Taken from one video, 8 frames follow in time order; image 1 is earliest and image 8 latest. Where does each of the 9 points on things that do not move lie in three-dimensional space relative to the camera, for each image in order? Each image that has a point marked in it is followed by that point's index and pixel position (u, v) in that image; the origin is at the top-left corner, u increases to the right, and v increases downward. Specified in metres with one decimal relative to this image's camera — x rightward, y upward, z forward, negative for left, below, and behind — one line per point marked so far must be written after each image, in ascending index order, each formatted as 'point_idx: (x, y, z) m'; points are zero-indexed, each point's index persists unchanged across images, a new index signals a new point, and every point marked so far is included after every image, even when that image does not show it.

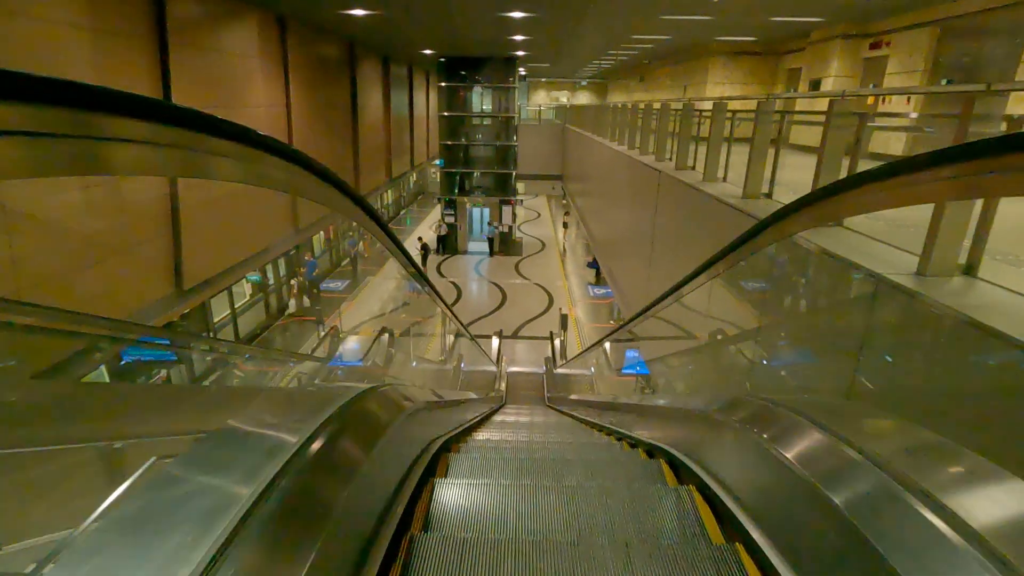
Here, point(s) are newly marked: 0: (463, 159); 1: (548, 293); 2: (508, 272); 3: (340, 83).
0: (-1.6, +4.4, +18.3) m
1: (+1.0, -0.1, +14.5) m
2: (-0.2, +0.5, +16.2) m
3: (-3.6, +4.3, +11.4) m
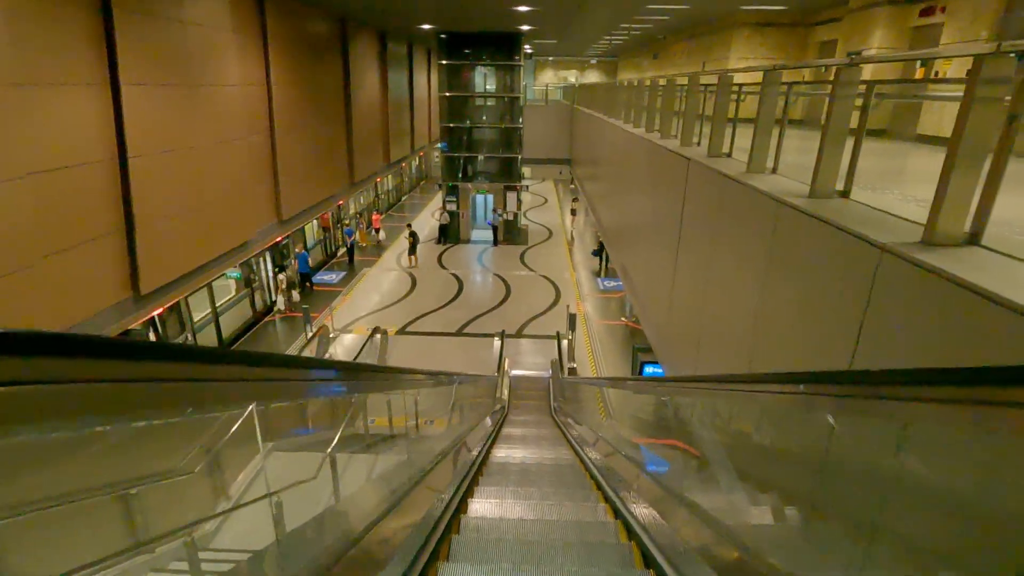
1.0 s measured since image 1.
0: (-1.5, +4.7, +17.4) m
1: (+1.1, +0.1, +13.7) m
2: (0.0, +0.8, +15.5) m
3: (-3.6, +4.4, +10.6) m
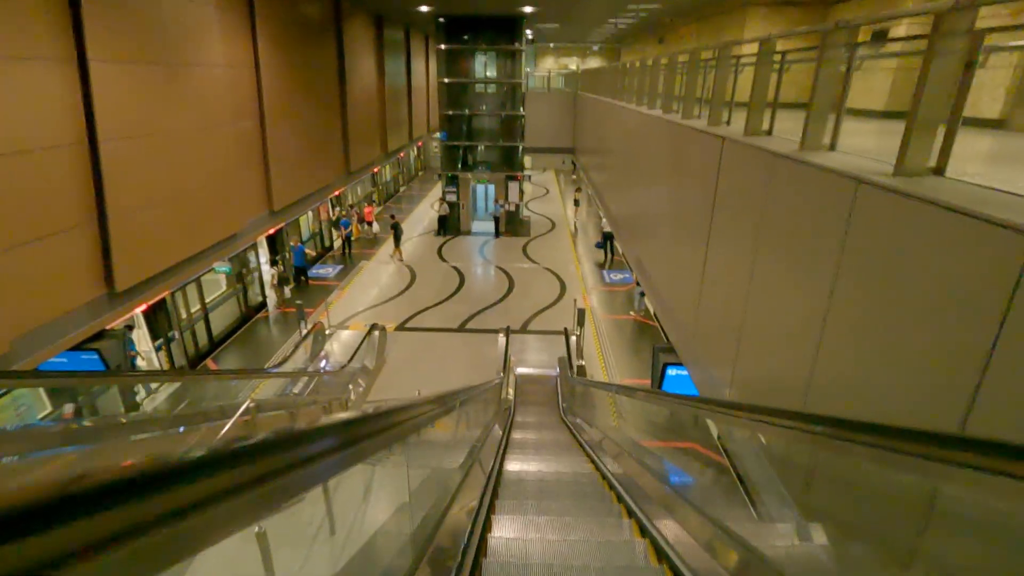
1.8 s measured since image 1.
0: (-1.4, +4.9, +16.9) m
1: (+1.2, +0.3, +13.3) m
2: (+0.1, +1.0, +15.0) m
3: (-3.5, +4.6, +10.1) m
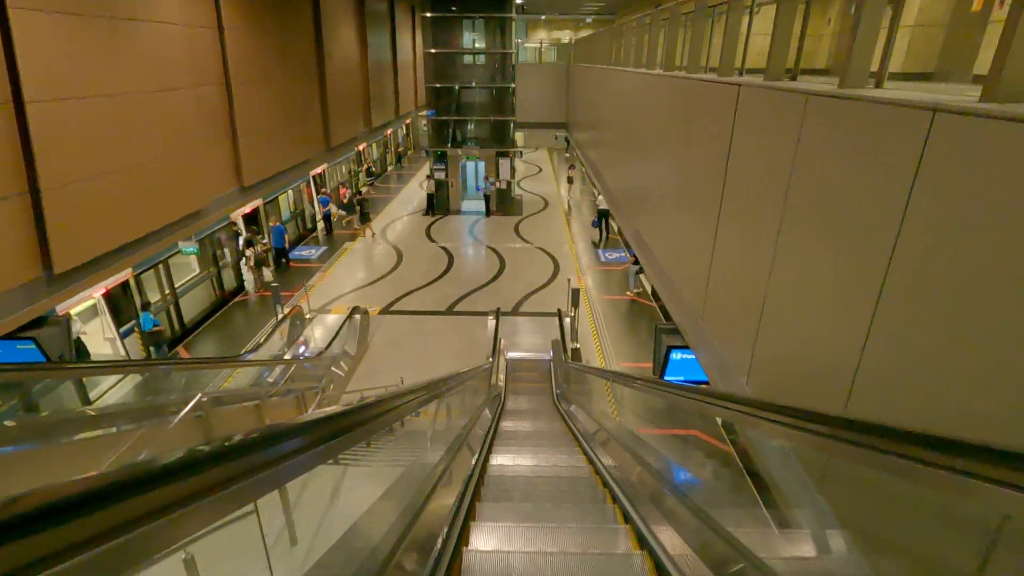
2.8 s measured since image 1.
0: (-1.7, +5.5, +16.3) m
1: (+1.0, +0.7, +12.8) m
2: (-0.2, +1.5, +14.5) m
3: (-3.7, +4.9, +9.4) m
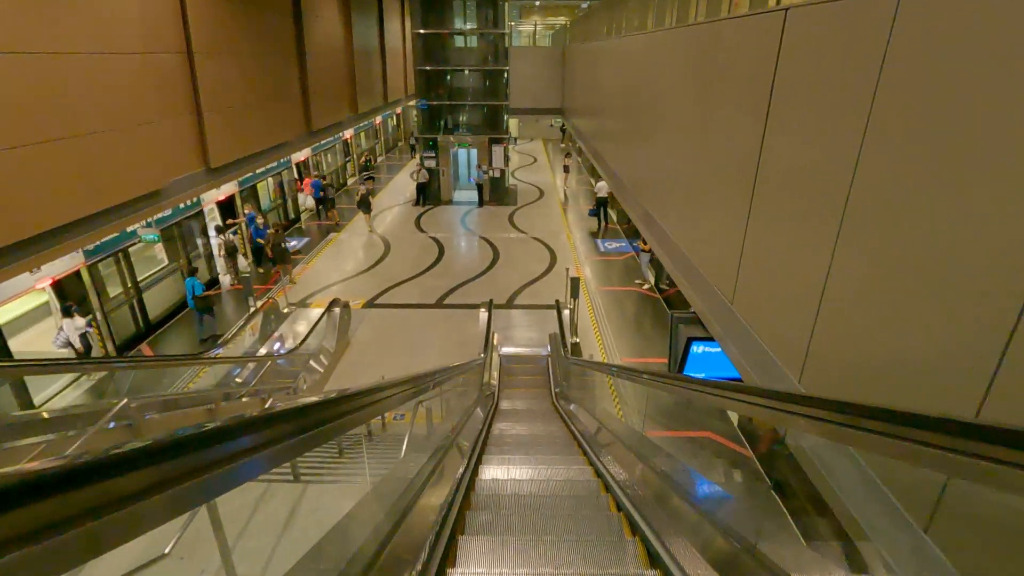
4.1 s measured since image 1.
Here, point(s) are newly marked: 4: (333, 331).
0: (-1.9, +5.6, +15.6) m
1: (+0.8, +0.9, +12.2) m
2: (-0.3, +1.6, +13.9) m
3: (-3.8, +5.0, +8.7) m
4: (-2.7, -0.6, +8.0) m
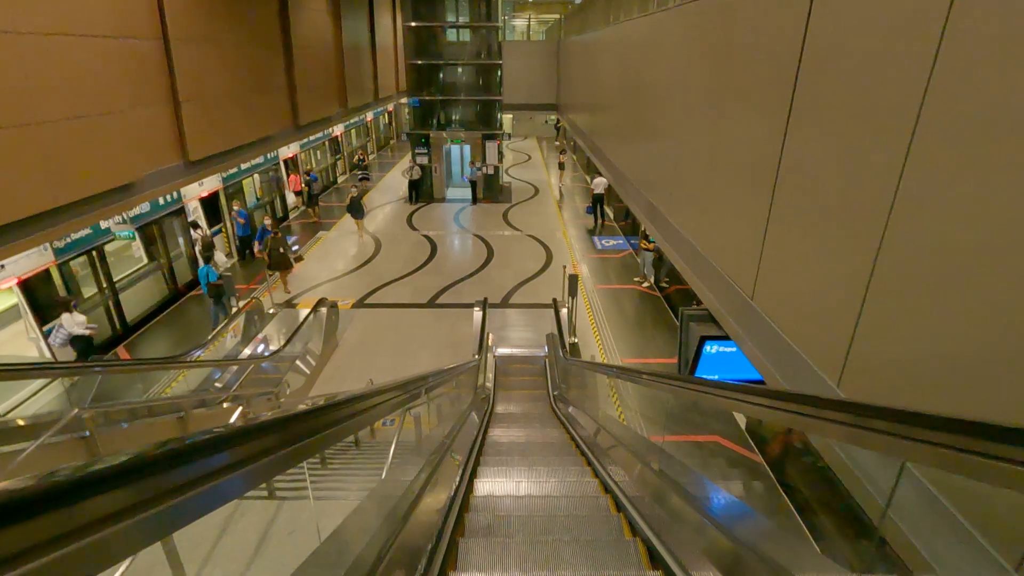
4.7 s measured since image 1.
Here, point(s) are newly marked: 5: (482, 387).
0: (-2.1, +5.7, +15.3) m
1: (+0.7, +0.9, +11.9) m
2: (-0.5, +1.7, +13.6) m
3: (-3.9, +5.0, +8.4) m
4: (-2.7, -0.6, +7.7) m
5: (-0.4, -1.2, +6.6) m
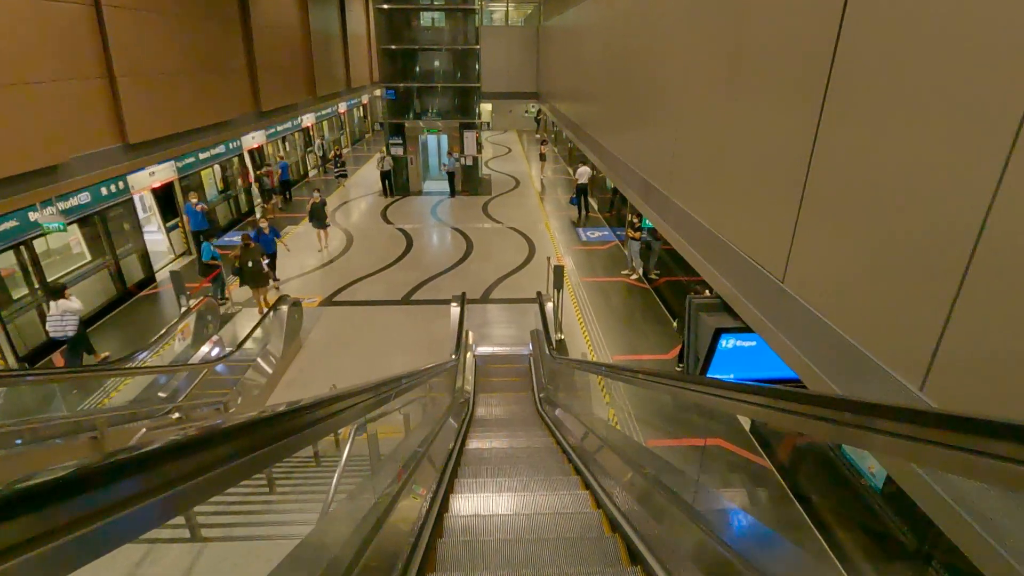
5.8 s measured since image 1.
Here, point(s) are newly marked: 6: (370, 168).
0: (-2.7, +5.7, +14.7) m
1: (+0.3, +1.0, +11.4) m
2: (-0.9, +1.7, +13.0) m
3: (-4.3, +5.0, +7.7) m
4: (-3.0, -0.6, +7.1) m
5: (-0.6, -1.1, +6.0) m
6: (-4.7, +3.9, +17.7) m
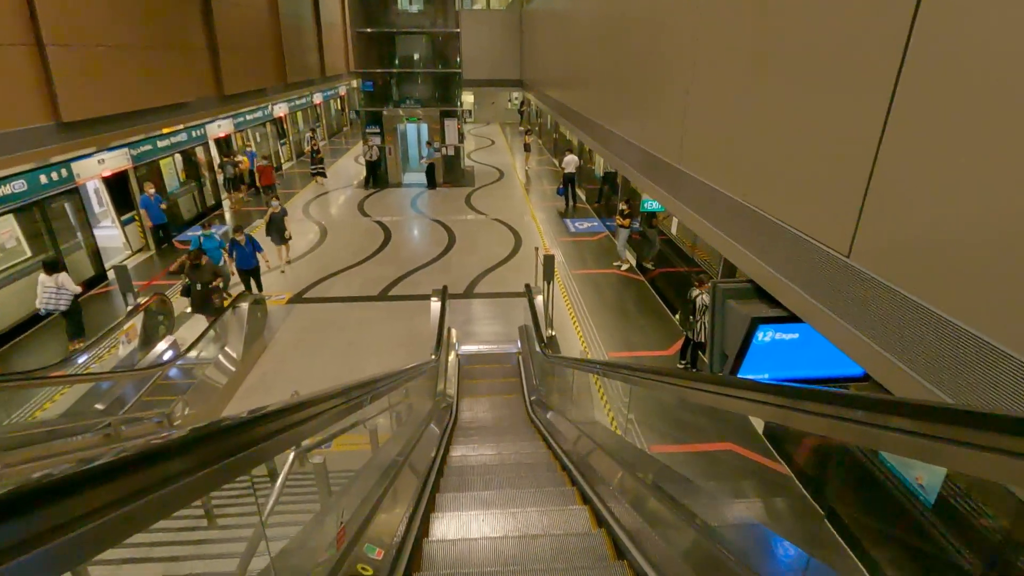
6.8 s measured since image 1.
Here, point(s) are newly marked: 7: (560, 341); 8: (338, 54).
0: (-3.1, +5.8, +14.1) m
1: (0.0, +1.1, +10.9) m
2: (-1.3, +1.8, +12.5) m
3: (-4.5, +5.0, +7.0) m
4: (-3.2, -0.5, +6.5) m
5: (-0.7, -1.1, +5.5) m
6: (-5.2, +3.9, +17.0) m
7: (+0.6, -0.7, +7.0) m
8: (-5.5, +7.3, +17.1) m
